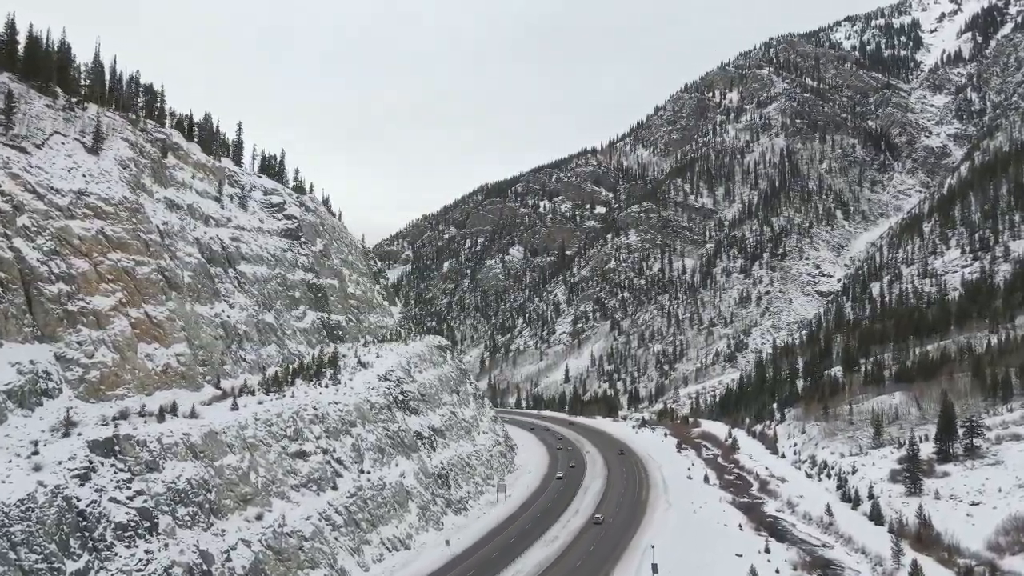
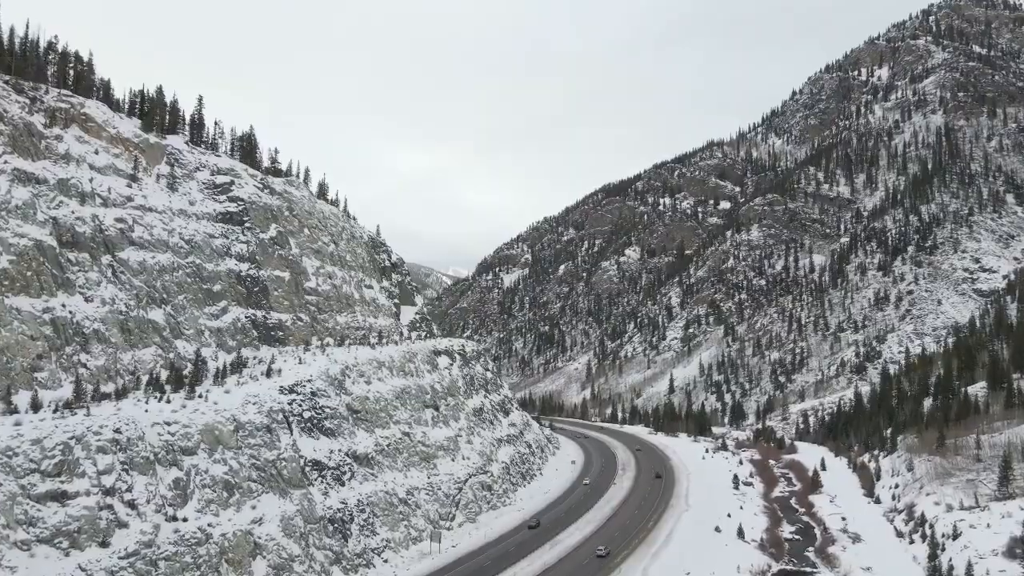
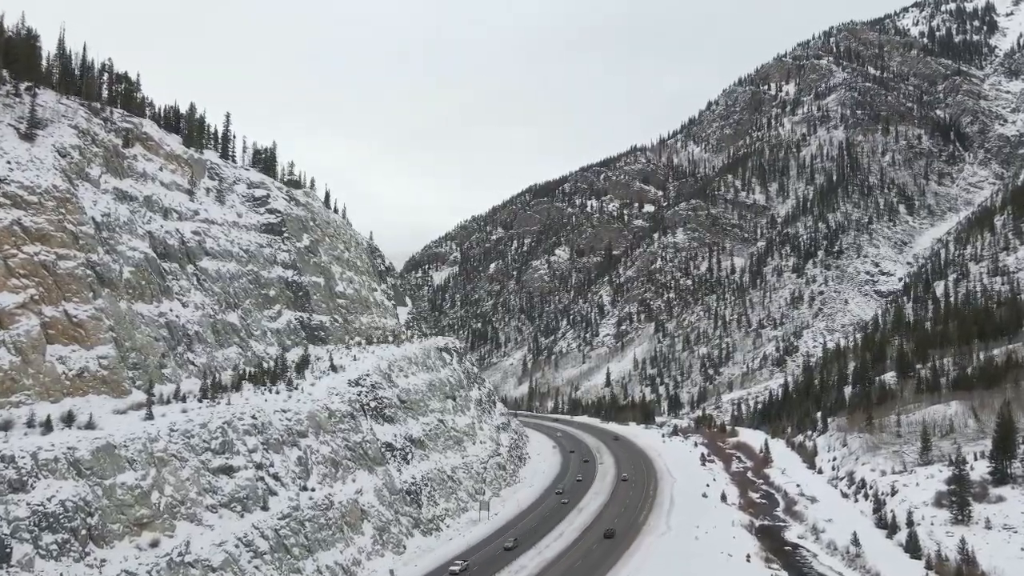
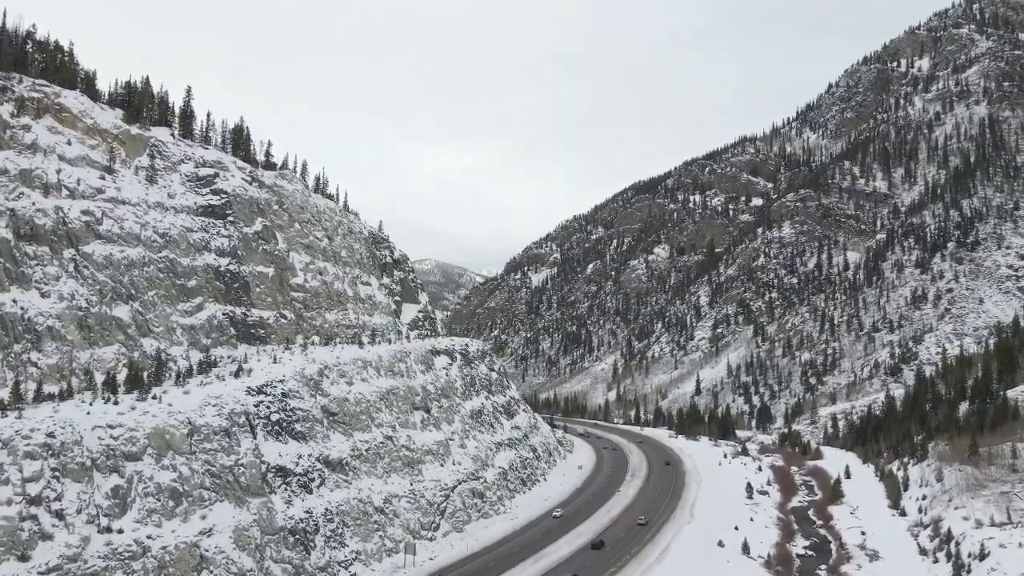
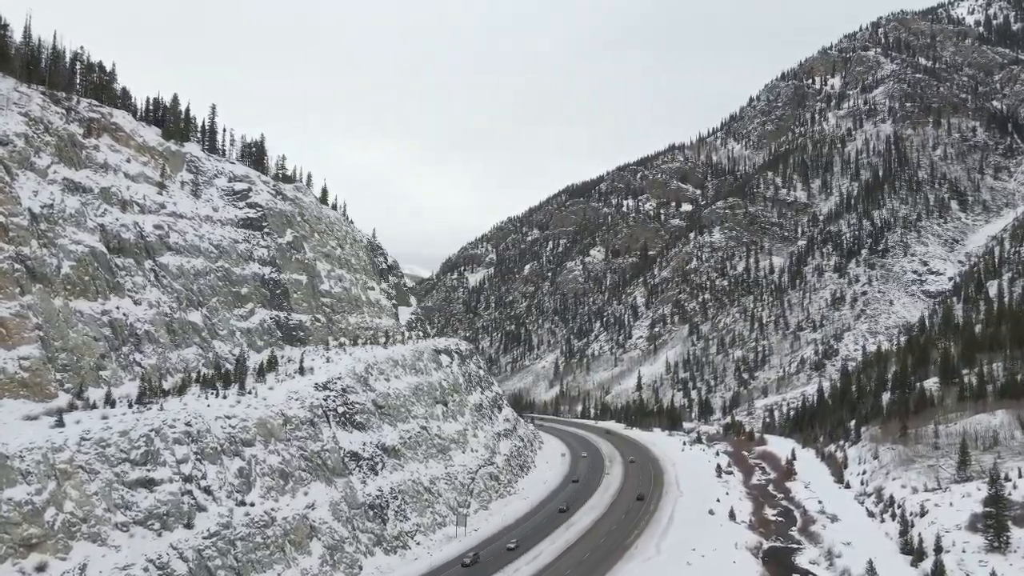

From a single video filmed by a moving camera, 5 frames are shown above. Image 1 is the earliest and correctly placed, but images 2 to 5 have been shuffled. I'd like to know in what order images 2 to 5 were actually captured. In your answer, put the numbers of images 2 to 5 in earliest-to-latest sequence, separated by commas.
3, 5, 2, 4
